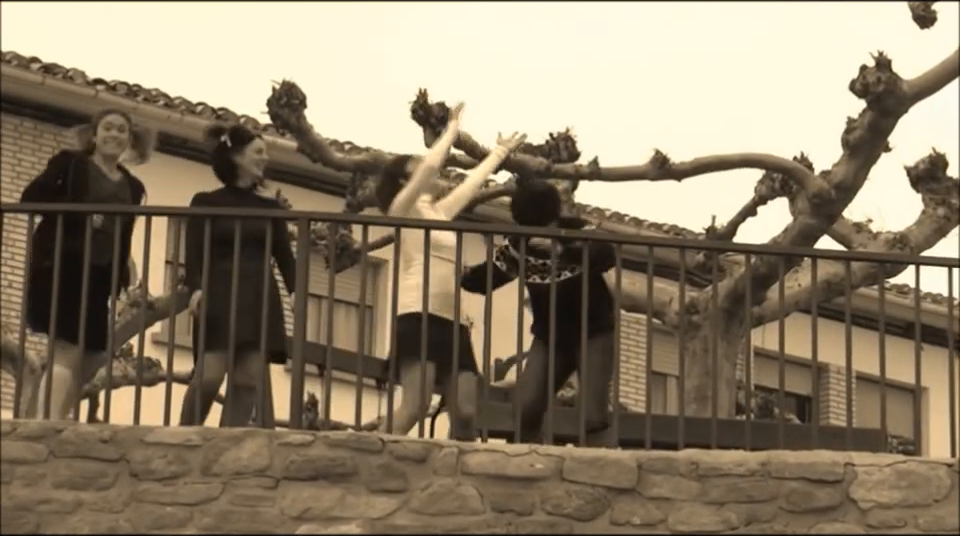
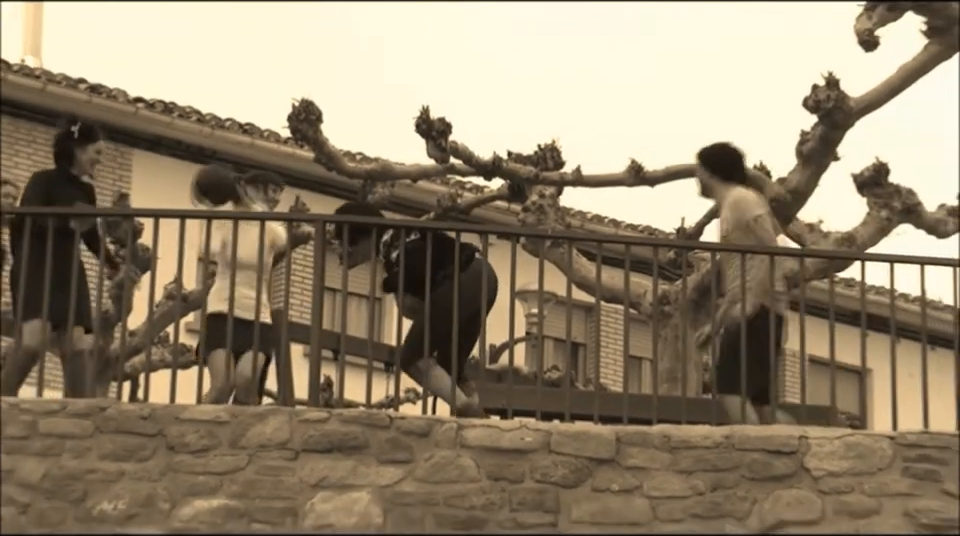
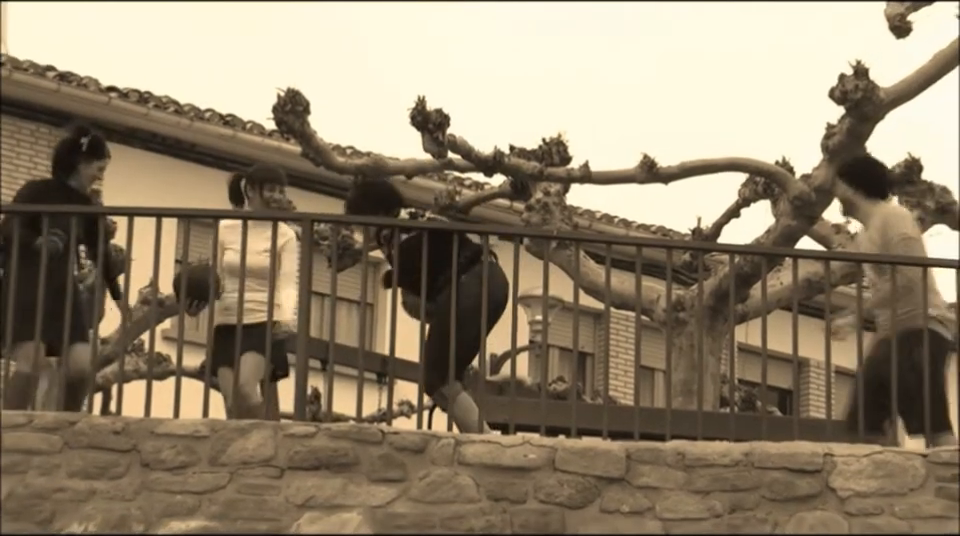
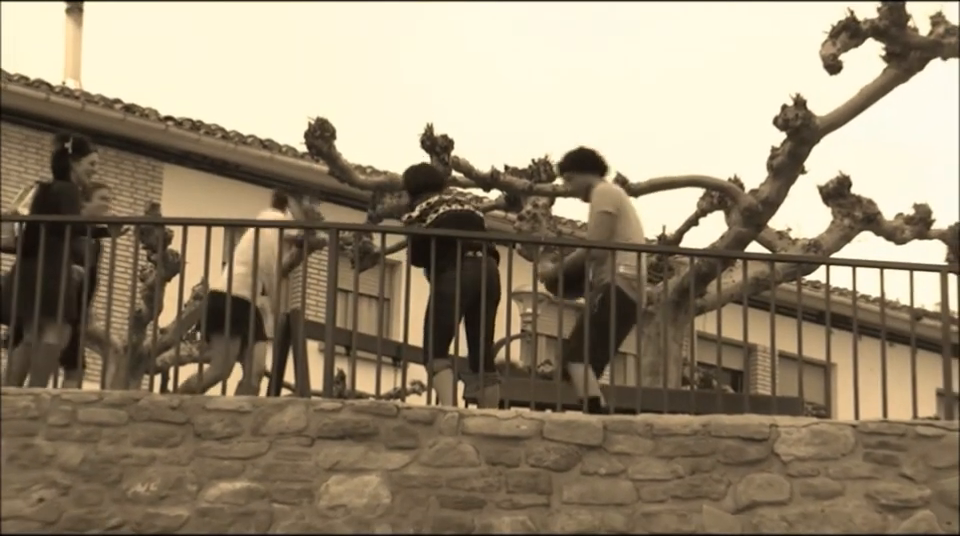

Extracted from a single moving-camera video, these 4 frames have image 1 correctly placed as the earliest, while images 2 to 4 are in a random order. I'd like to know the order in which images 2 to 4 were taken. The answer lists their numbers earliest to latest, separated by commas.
3, 2, 4
